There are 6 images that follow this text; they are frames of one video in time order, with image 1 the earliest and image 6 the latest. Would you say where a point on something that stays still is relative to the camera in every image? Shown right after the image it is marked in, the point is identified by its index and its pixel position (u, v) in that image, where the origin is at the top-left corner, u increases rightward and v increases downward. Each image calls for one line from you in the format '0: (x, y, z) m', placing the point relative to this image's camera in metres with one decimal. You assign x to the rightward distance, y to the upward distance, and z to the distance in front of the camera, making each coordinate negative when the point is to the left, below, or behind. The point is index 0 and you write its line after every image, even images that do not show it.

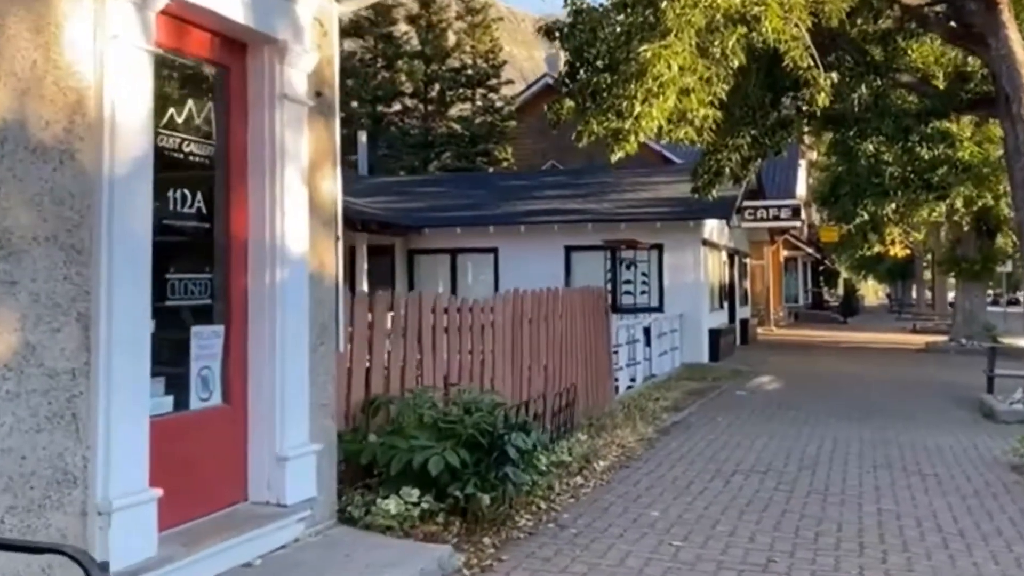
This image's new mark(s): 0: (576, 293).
0: (+0.7, -0.1, +11.2) m
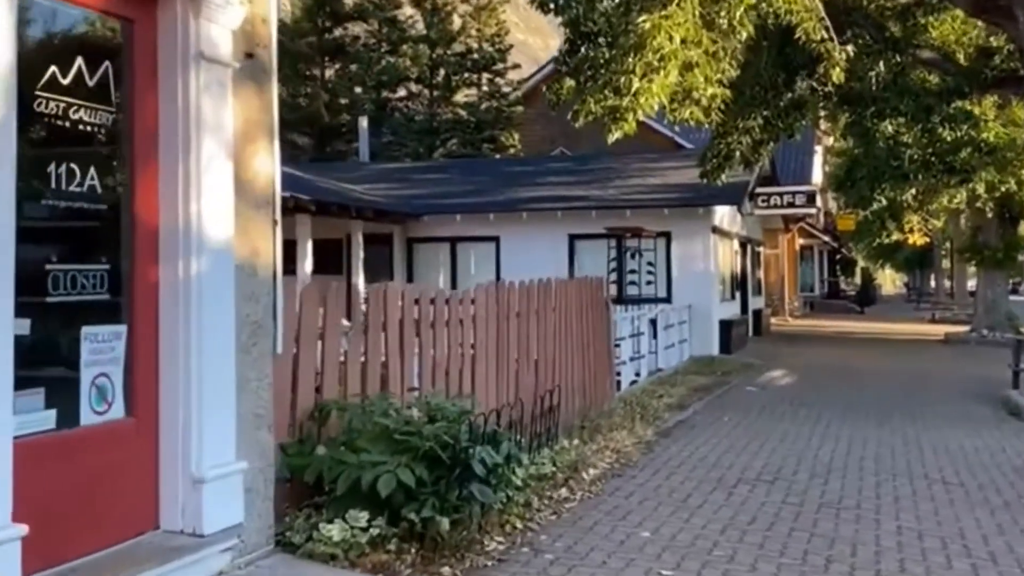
0: (+0.6, 0.0, +10.5) m
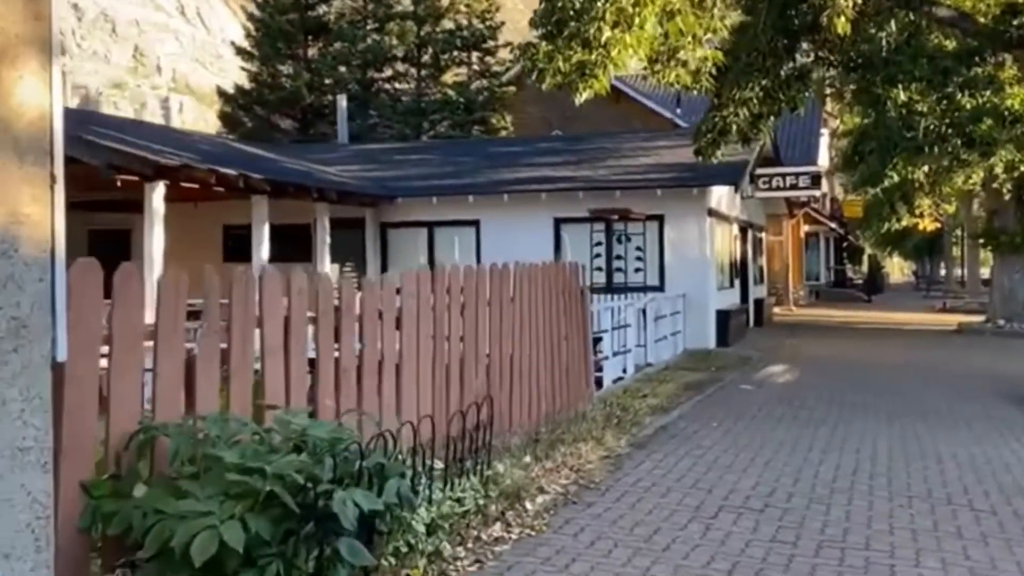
0: (+0.3, +0.2, +9.1) m
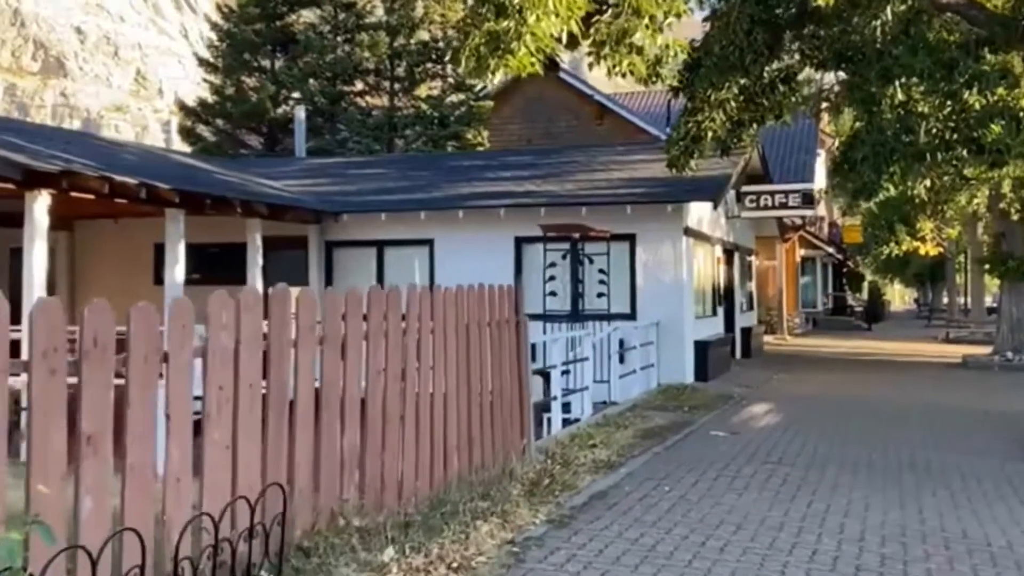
0: (-0.4, 0.0, +7.4) m
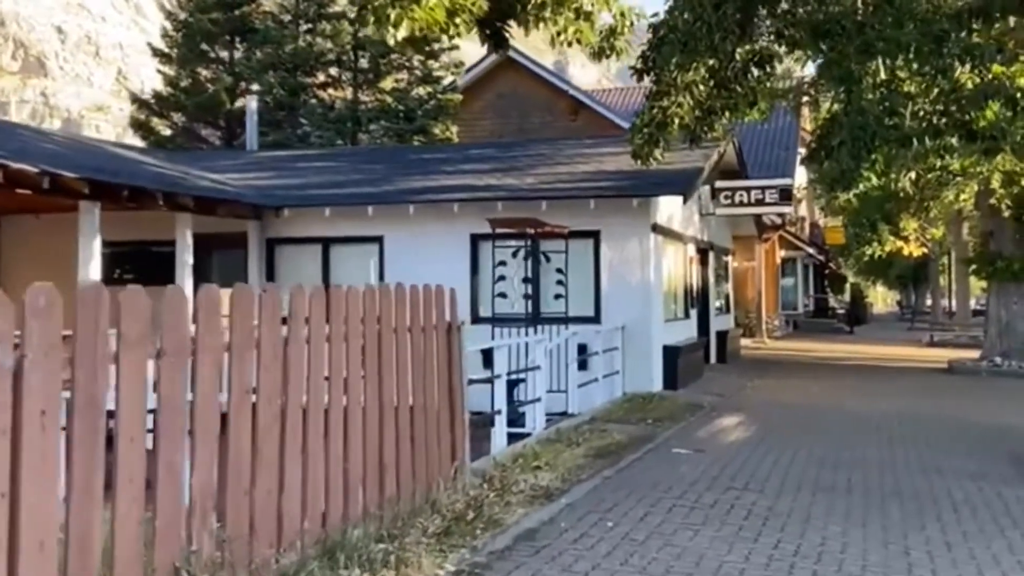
0: (-0.9, 0.0, +6.2) m
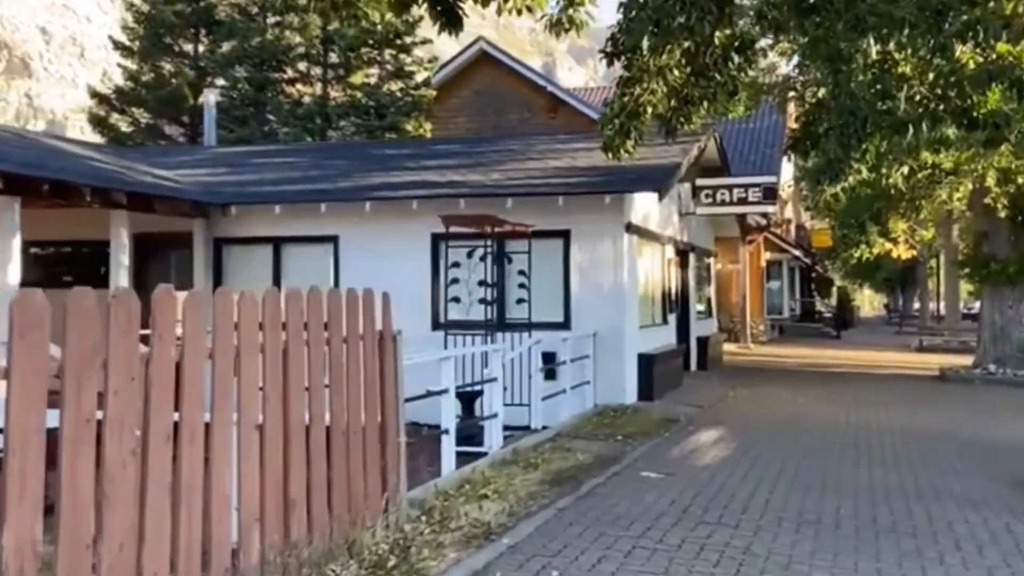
0: (-1.2, -0.1, +5.2) m
